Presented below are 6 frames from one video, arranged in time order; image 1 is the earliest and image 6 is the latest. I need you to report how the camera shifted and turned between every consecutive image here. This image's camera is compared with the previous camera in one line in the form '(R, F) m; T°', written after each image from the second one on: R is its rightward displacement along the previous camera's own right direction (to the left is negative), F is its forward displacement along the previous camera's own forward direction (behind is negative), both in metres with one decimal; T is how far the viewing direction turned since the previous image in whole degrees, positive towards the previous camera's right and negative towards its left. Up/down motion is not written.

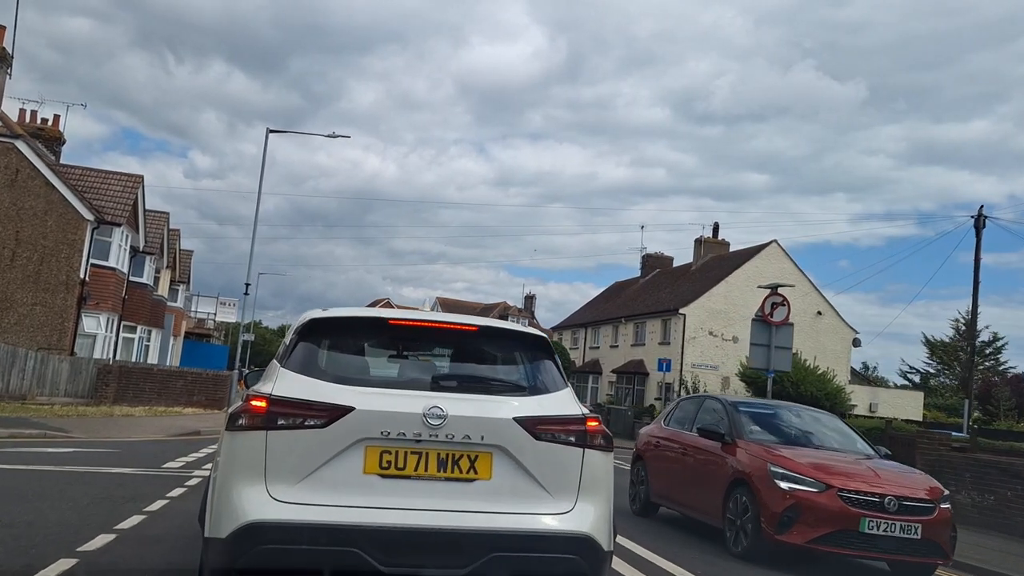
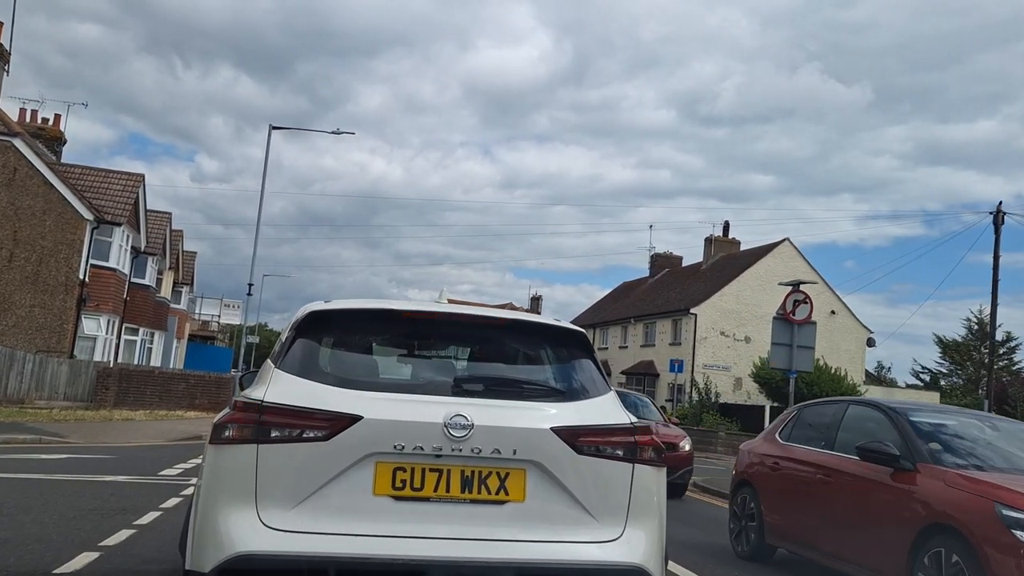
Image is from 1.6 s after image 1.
(-0.1, +0.7) m; 0°
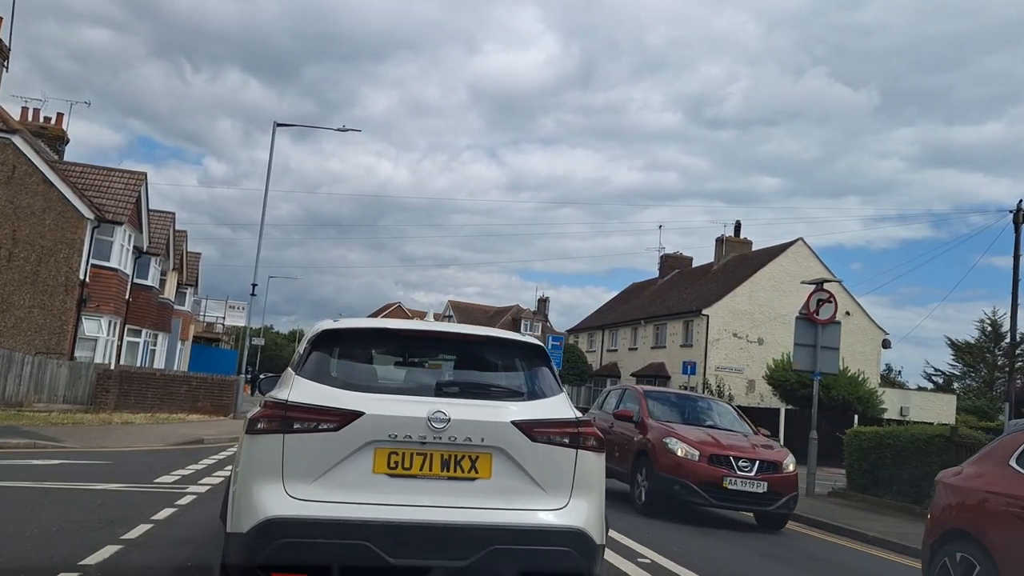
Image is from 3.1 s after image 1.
(-0.1, +0.7) m; 0°
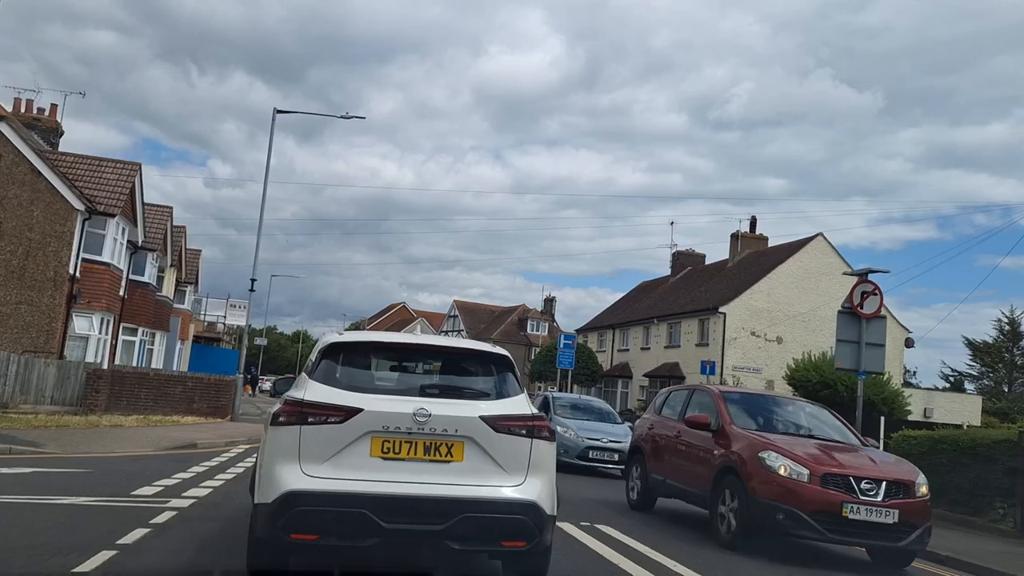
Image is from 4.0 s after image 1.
(-0.2, +1.3) m; 0°
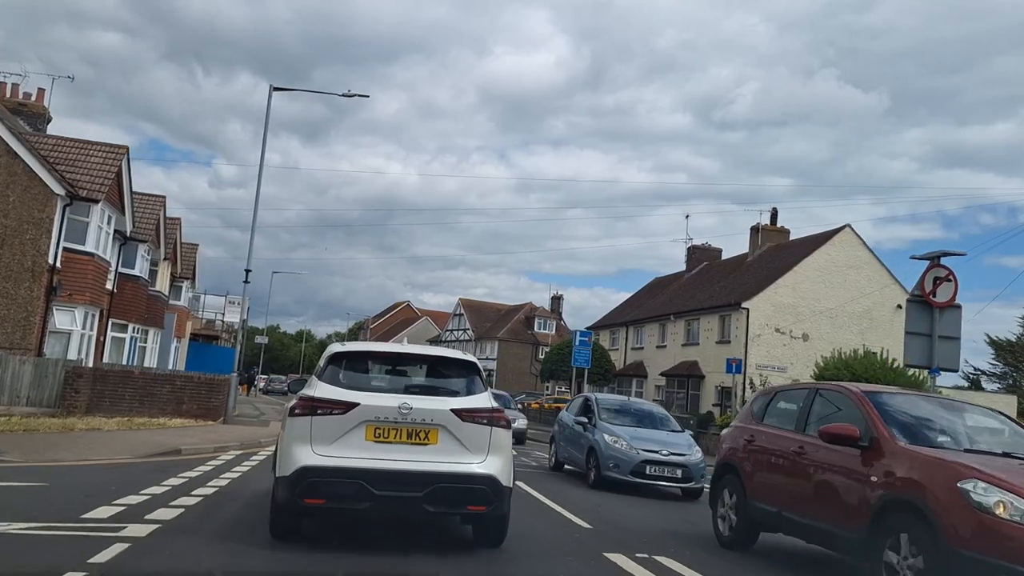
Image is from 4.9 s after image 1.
(-0.3, +1.9) m; 0°
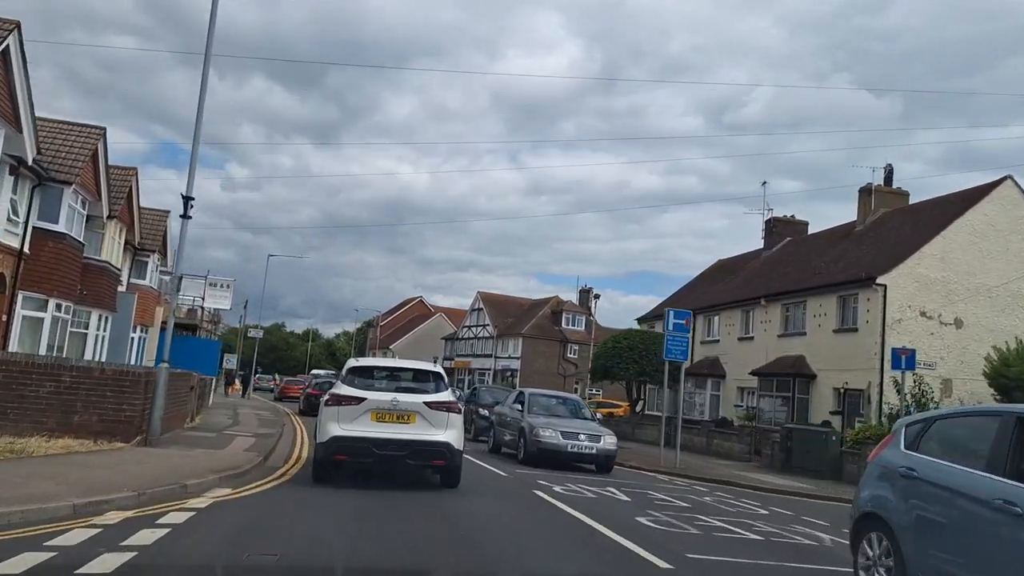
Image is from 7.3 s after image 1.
(-1.4, +8.7) m; -1°
